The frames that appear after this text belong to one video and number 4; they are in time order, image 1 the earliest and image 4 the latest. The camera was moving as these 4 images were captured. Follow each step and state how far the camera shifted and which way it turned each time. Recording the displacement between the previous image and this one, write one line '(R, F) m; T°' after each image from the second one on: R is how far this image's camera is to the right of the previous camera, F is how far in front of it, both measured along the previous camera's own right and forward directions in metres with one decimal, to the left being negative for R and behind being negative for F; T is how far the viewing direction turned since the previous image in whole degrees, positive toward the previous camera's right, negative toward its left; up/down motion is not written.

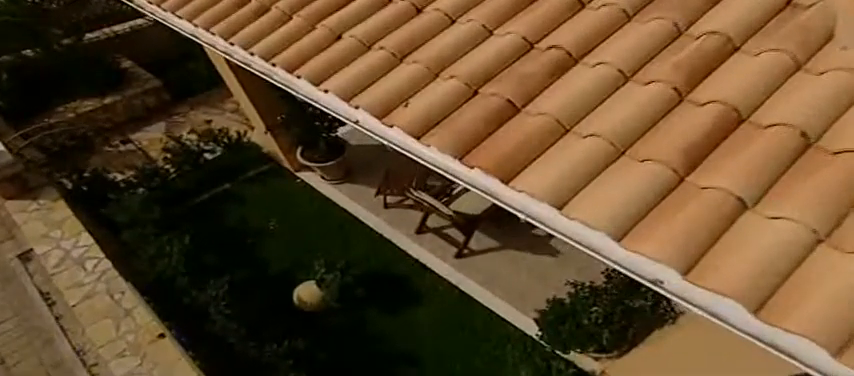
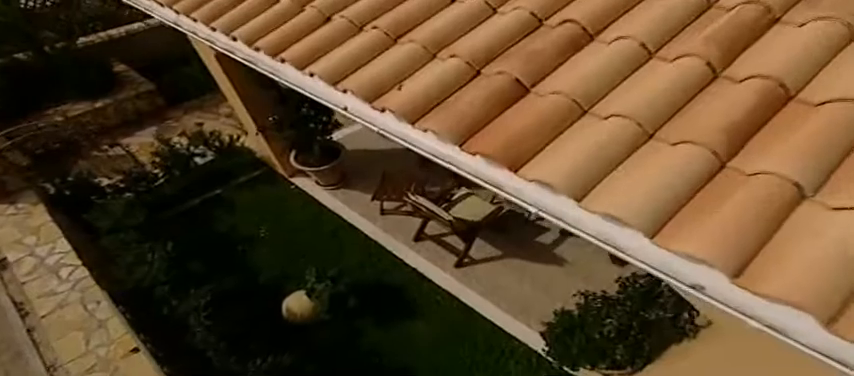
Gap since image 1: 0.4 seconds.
(0.0, +0.3) m; 0°
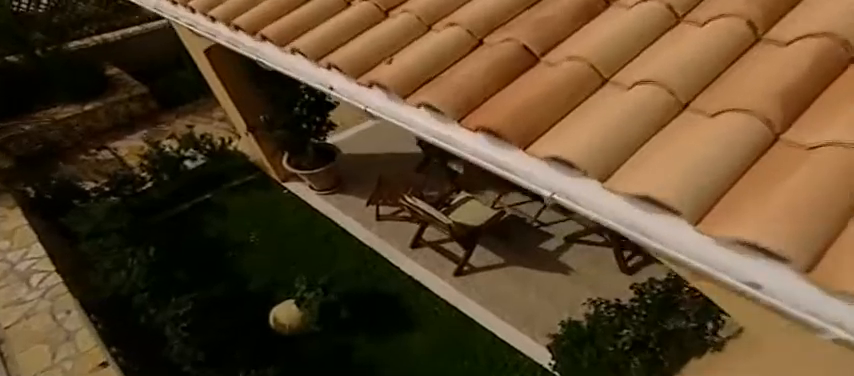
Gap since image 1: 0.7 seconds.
(0.0, +0.3) m; 0°
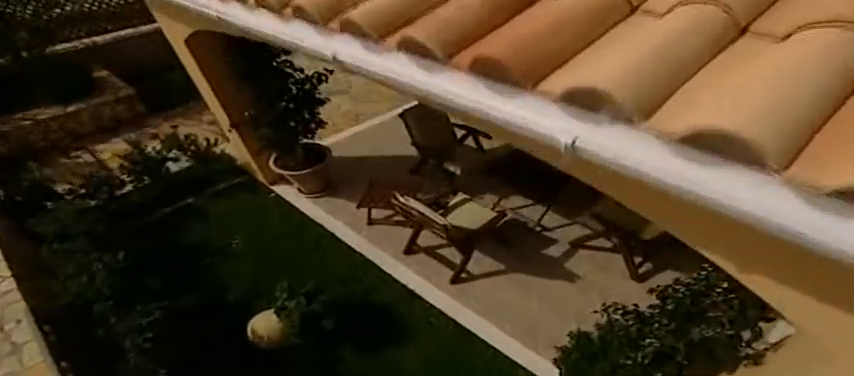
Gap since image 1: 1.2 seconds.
(+0.1, +0.4) m; 0°
